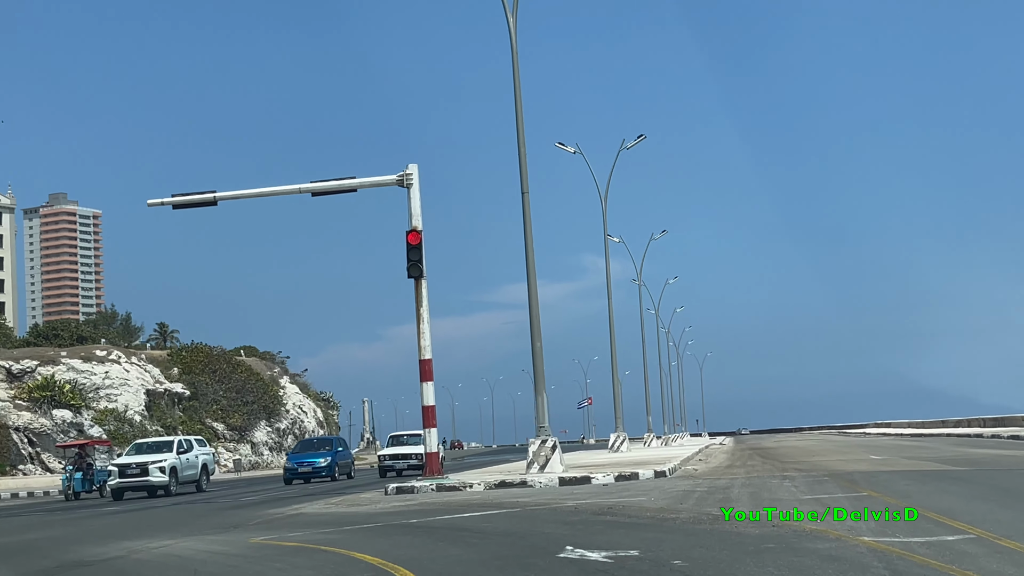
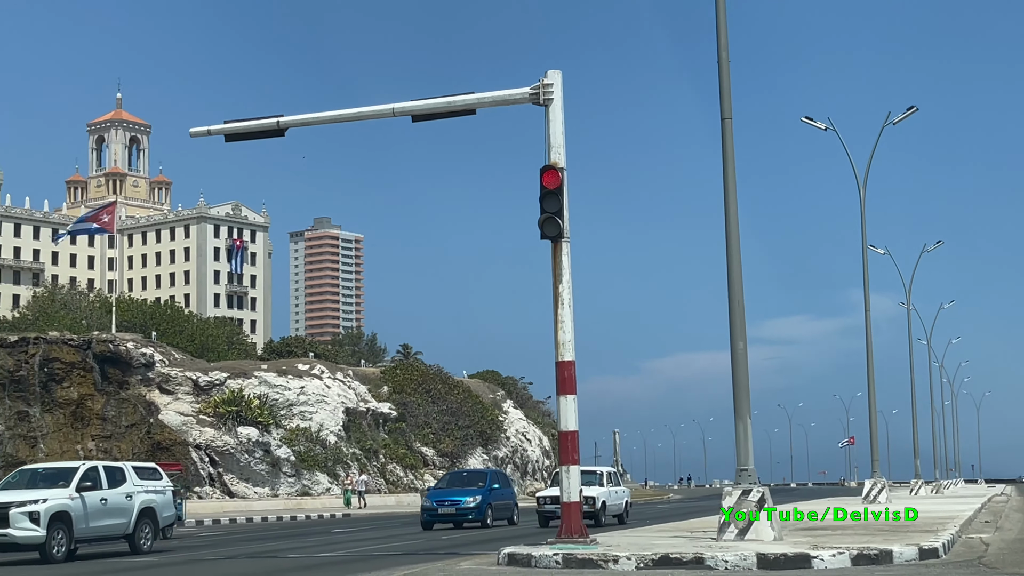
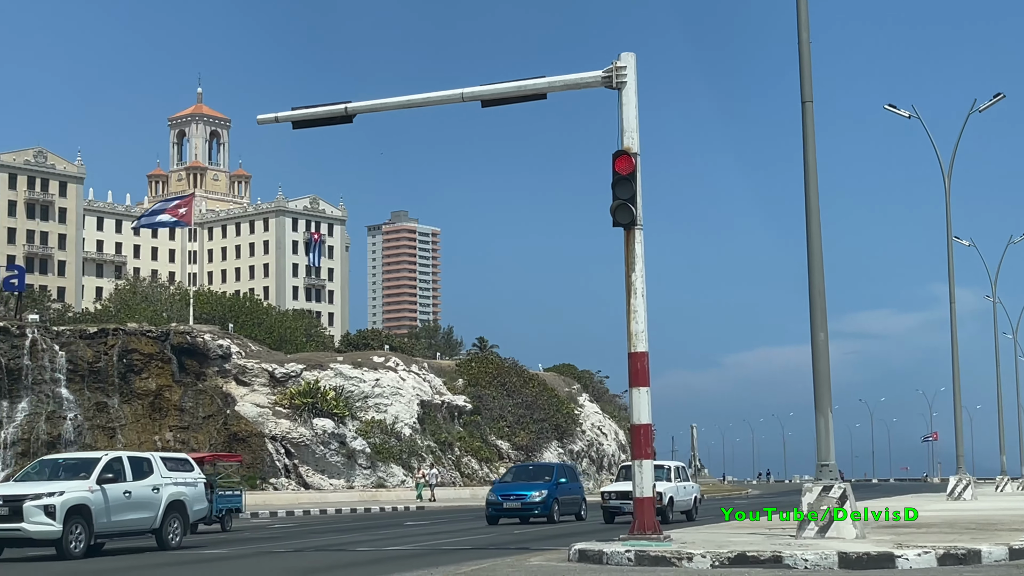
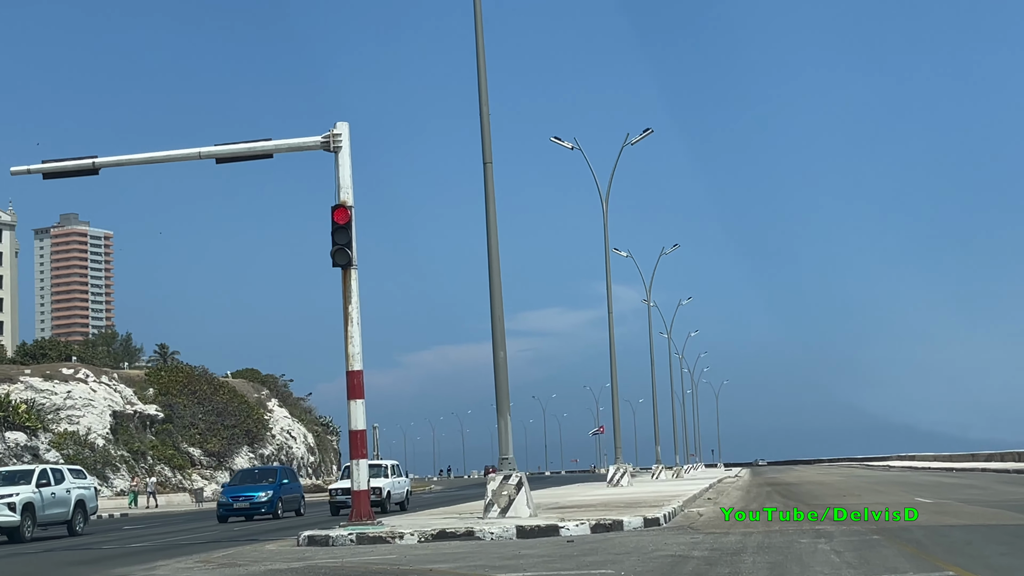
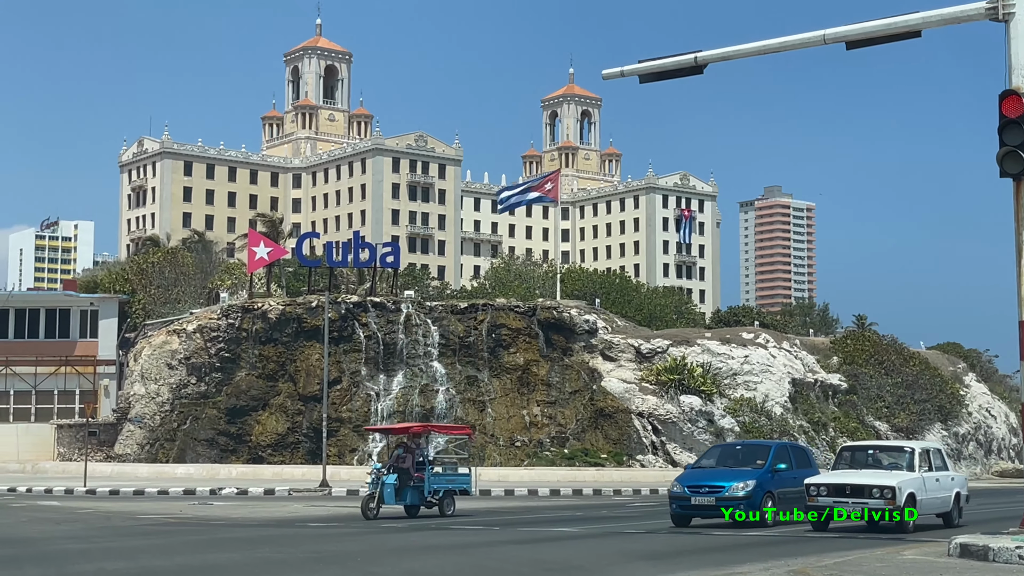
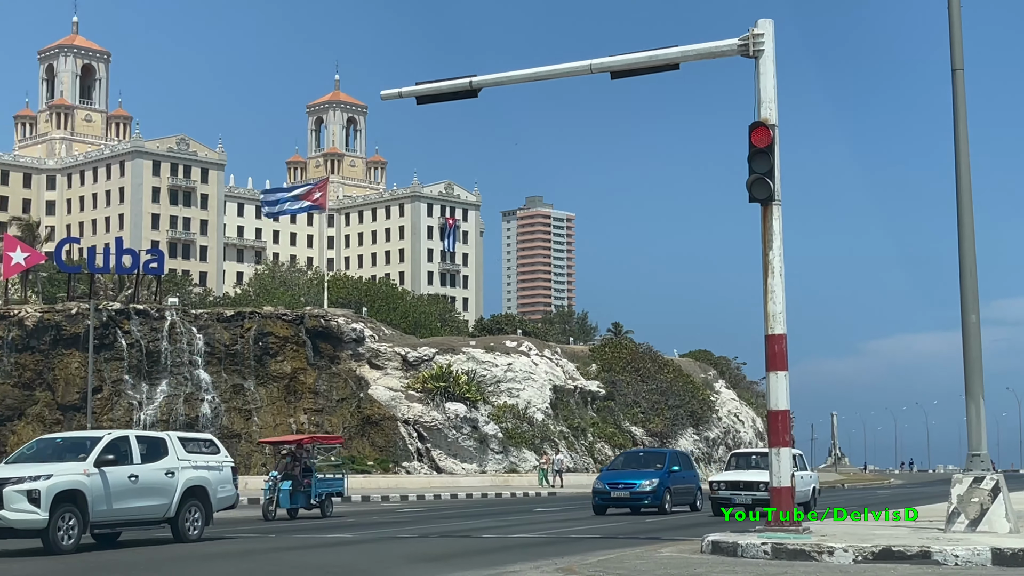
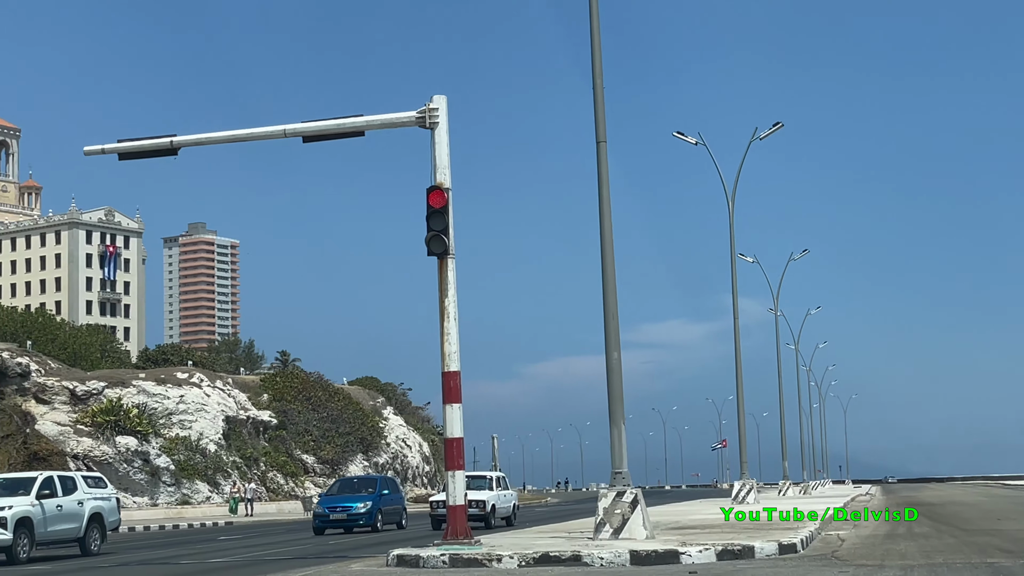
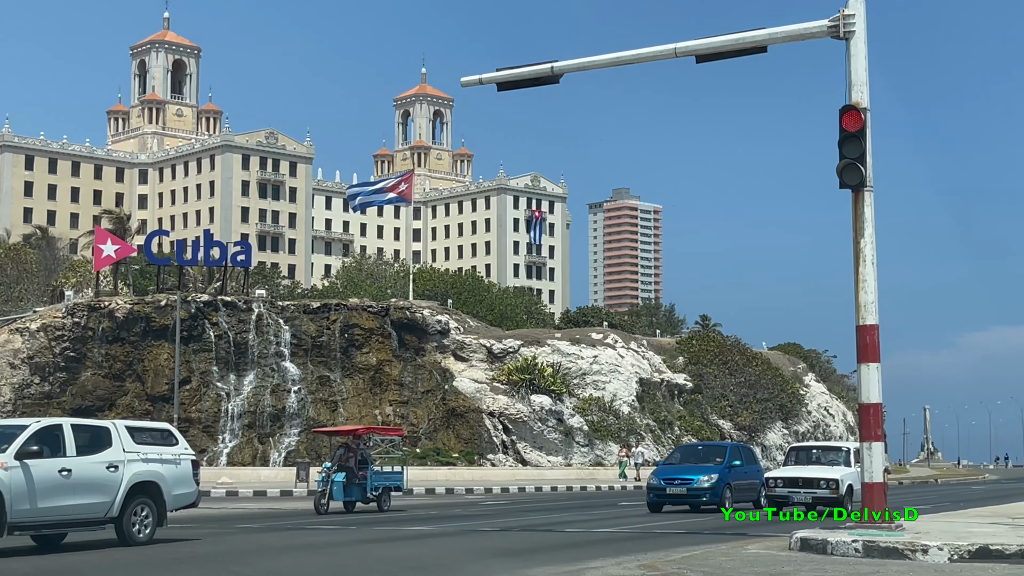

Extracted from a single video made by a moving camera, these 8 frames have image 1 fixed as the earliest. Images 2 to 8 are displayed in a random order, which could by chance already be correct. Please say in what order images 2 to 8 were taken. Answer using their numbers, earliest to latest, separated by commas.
4, 7, 2, 3, 6, 8, 5
